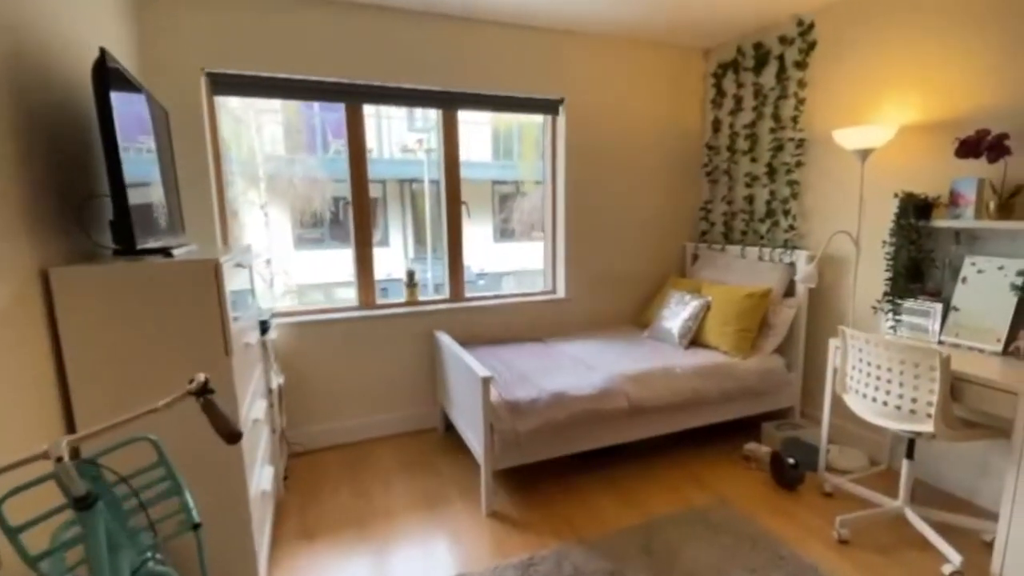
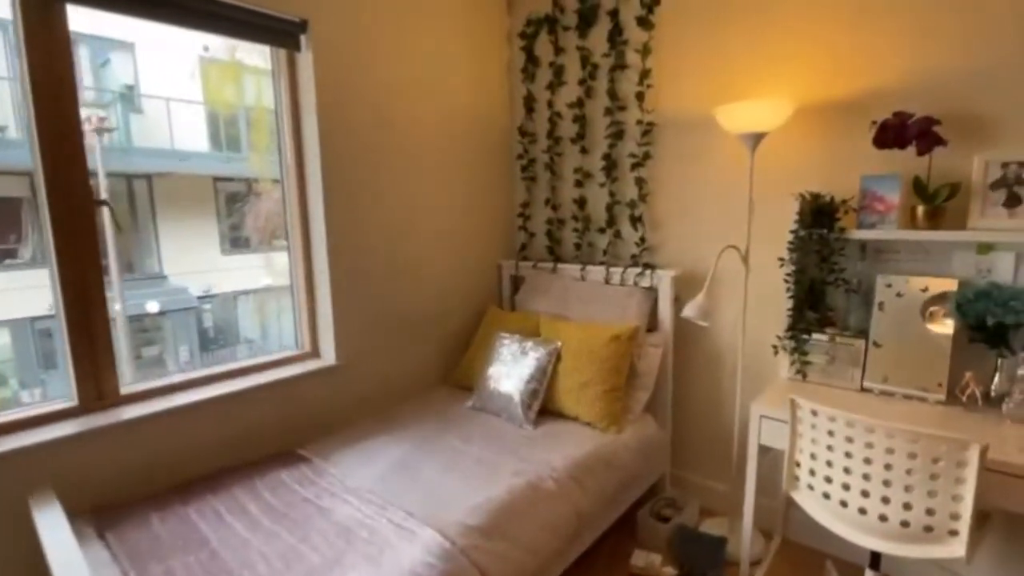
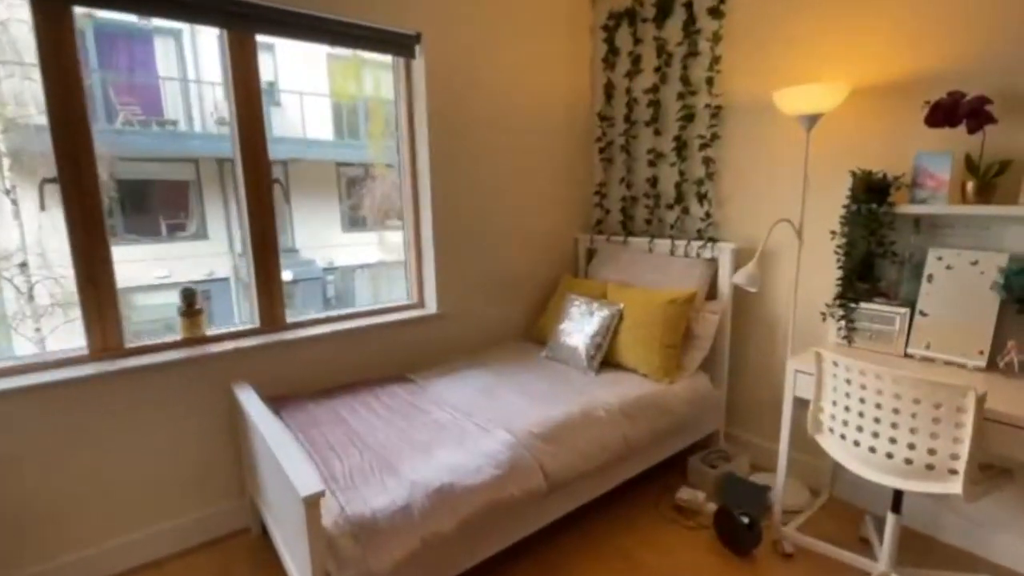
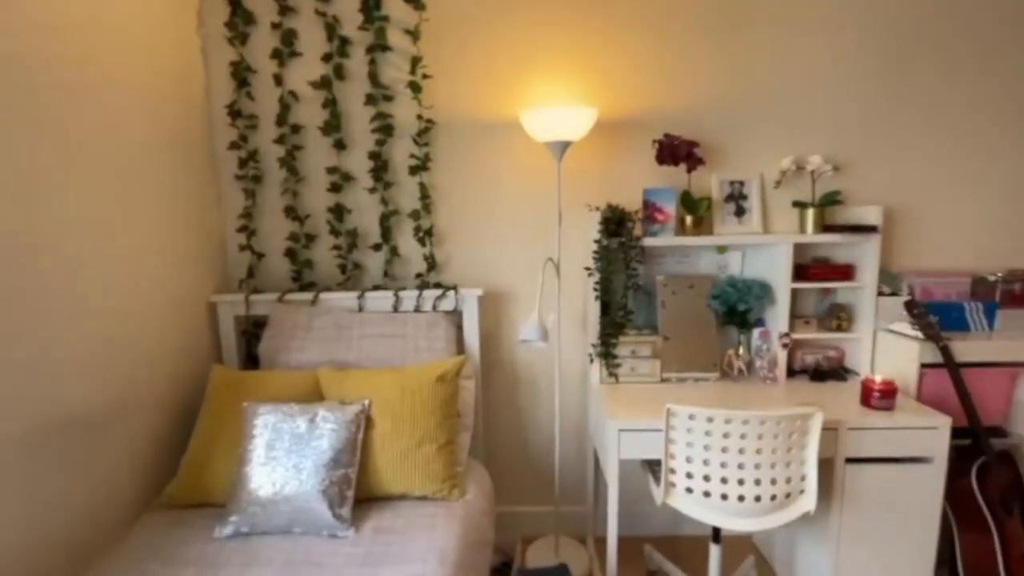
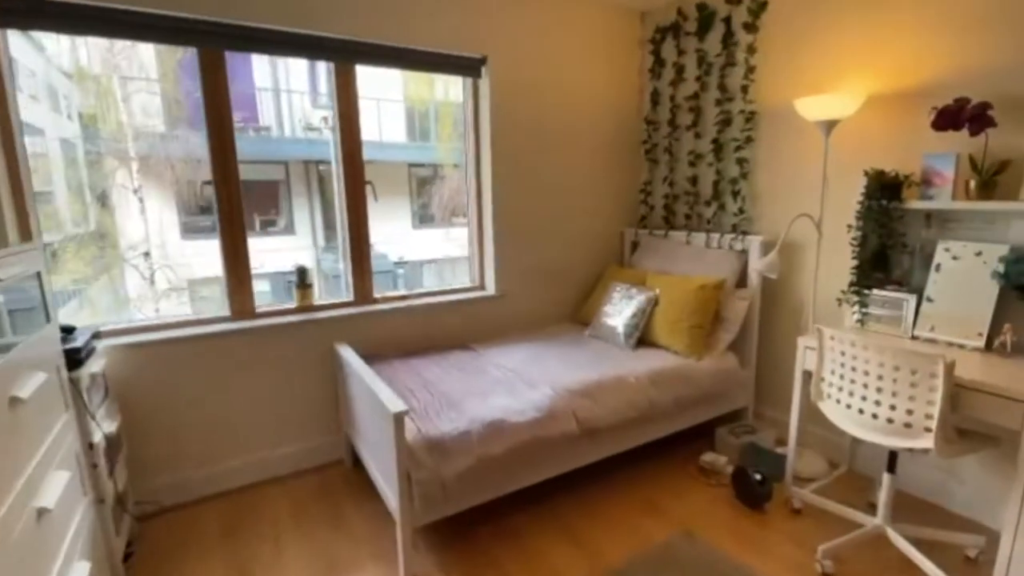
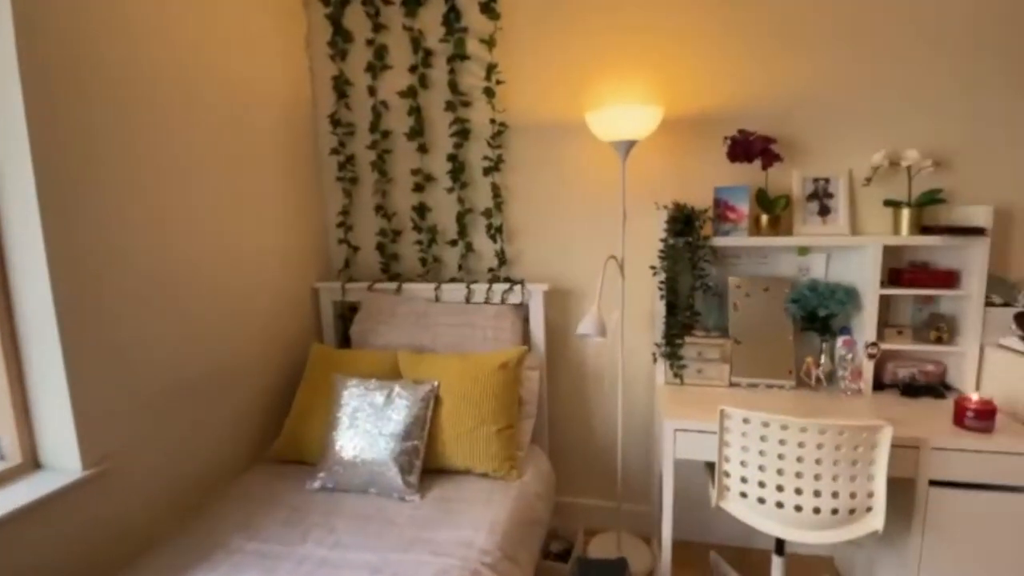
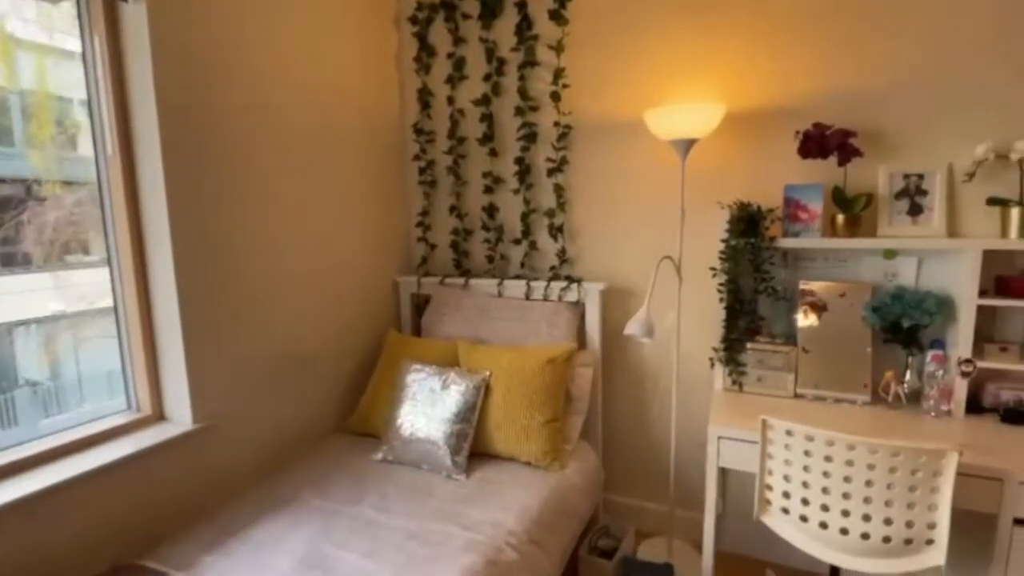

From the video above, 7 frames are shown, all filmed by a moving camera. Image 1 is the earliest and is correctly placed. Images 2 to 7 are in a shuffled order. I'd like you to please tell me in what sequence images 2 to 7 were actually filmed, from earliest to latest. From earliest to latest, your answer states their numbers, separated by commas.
5, 3, 2, 7, 6, 4
